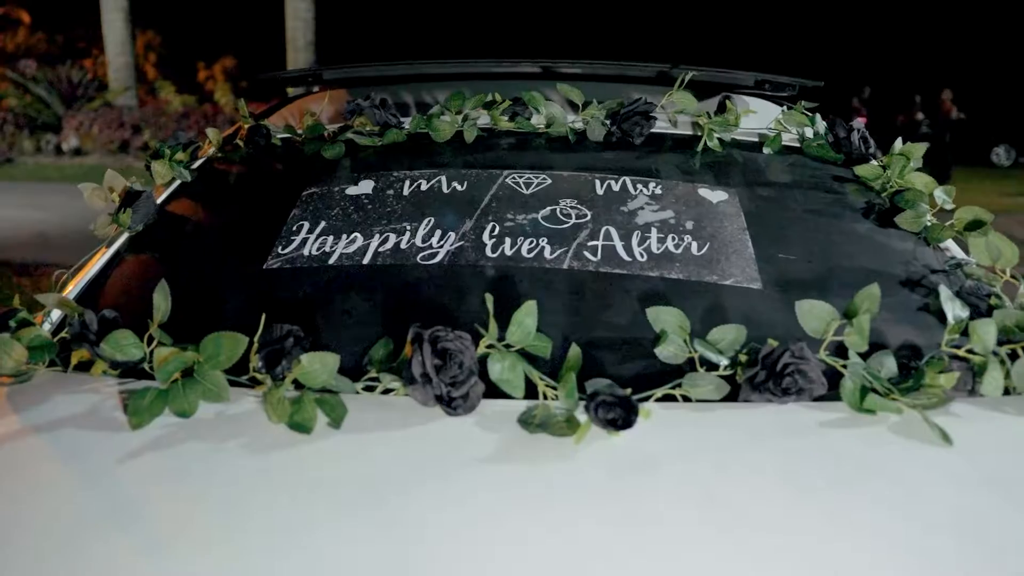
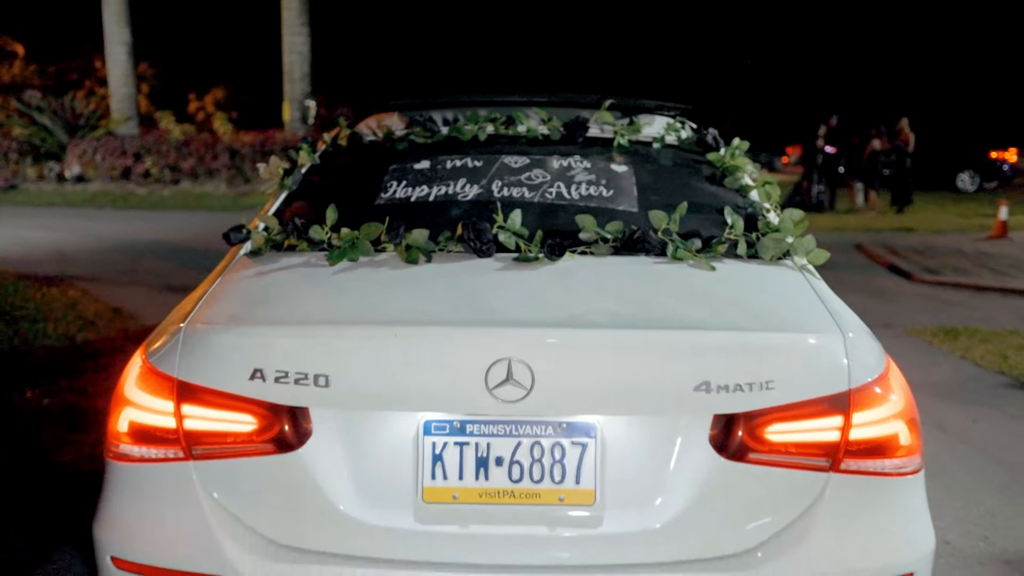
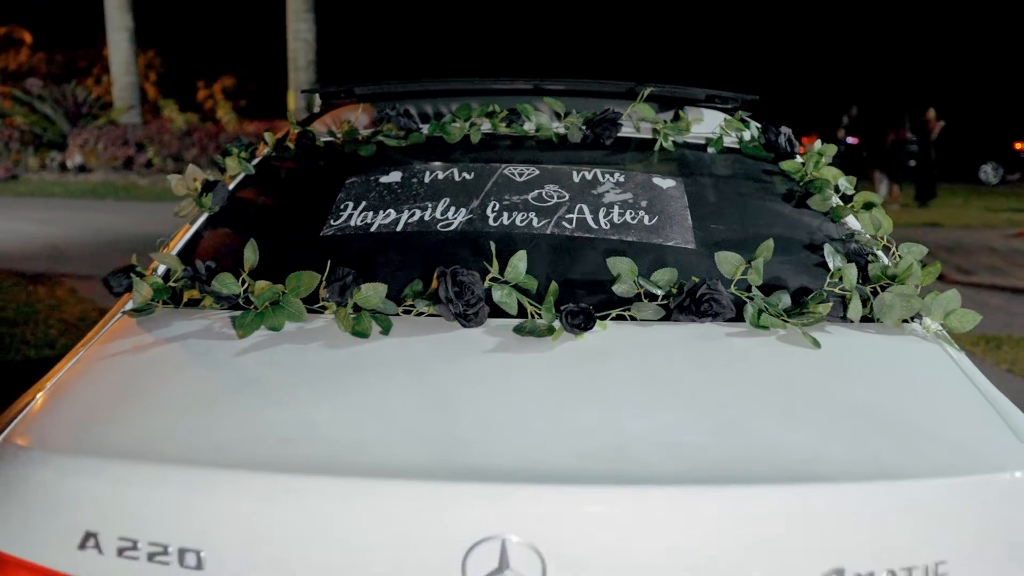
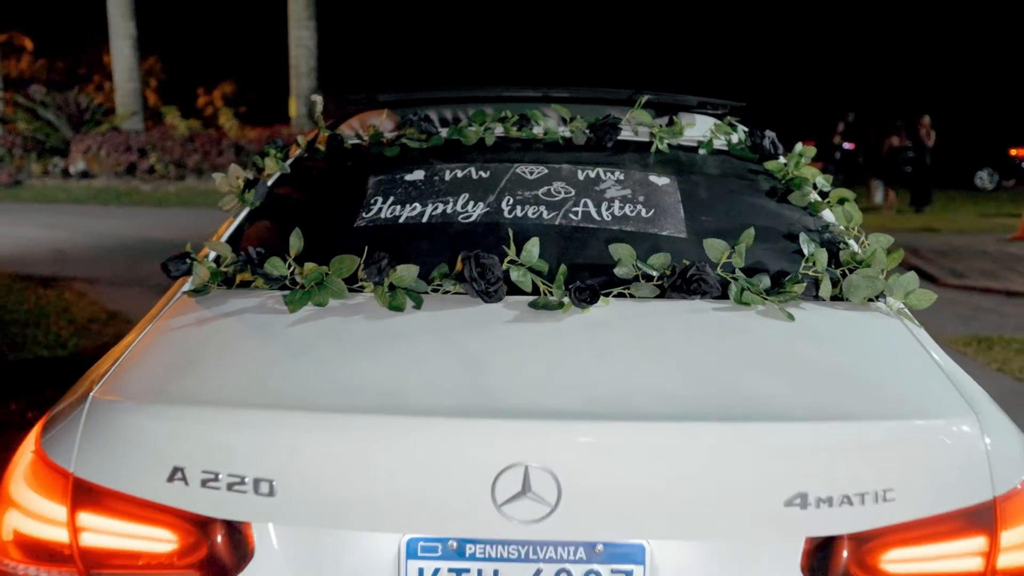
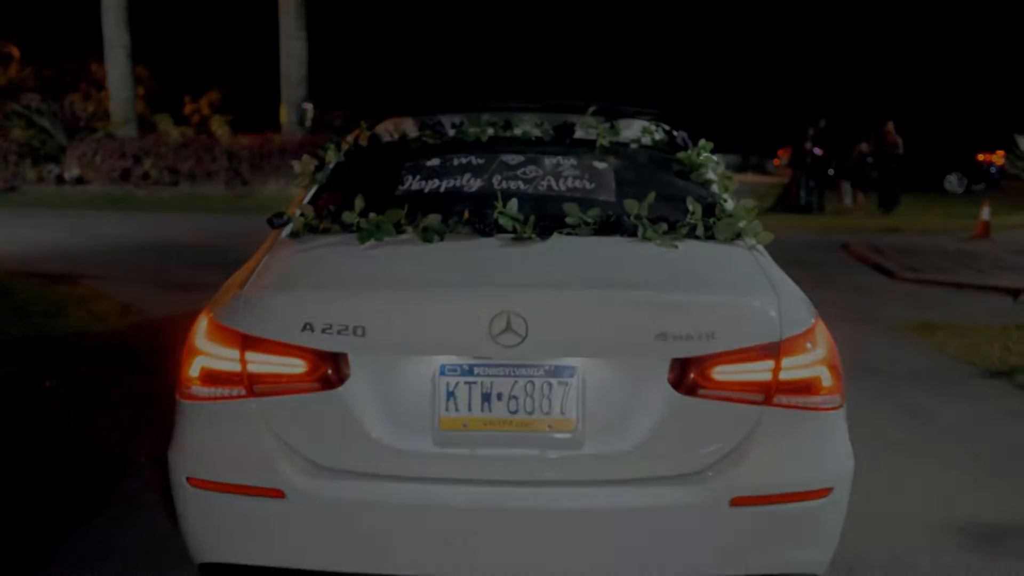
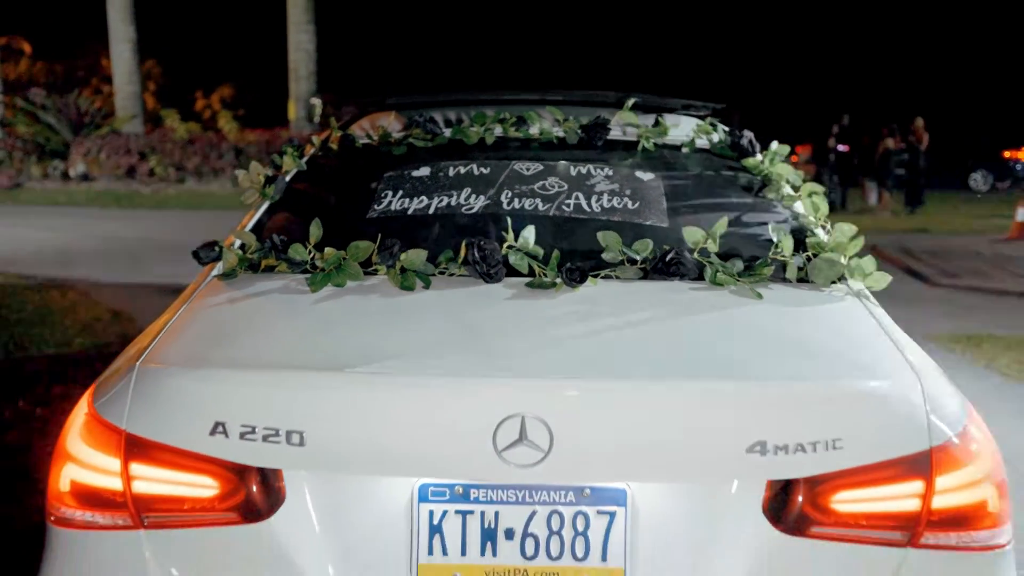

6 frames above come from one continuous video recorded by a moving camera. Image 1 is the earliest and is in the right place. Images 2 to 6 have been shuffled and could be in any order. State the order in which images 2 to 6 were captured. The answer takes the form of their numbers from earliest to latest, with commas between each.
3, 4, 6, 2, 5
